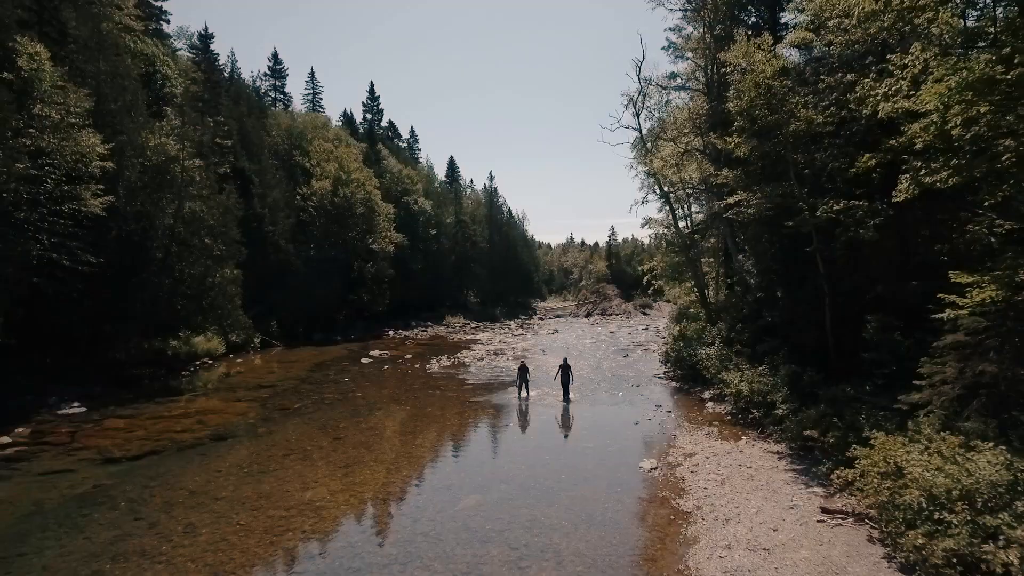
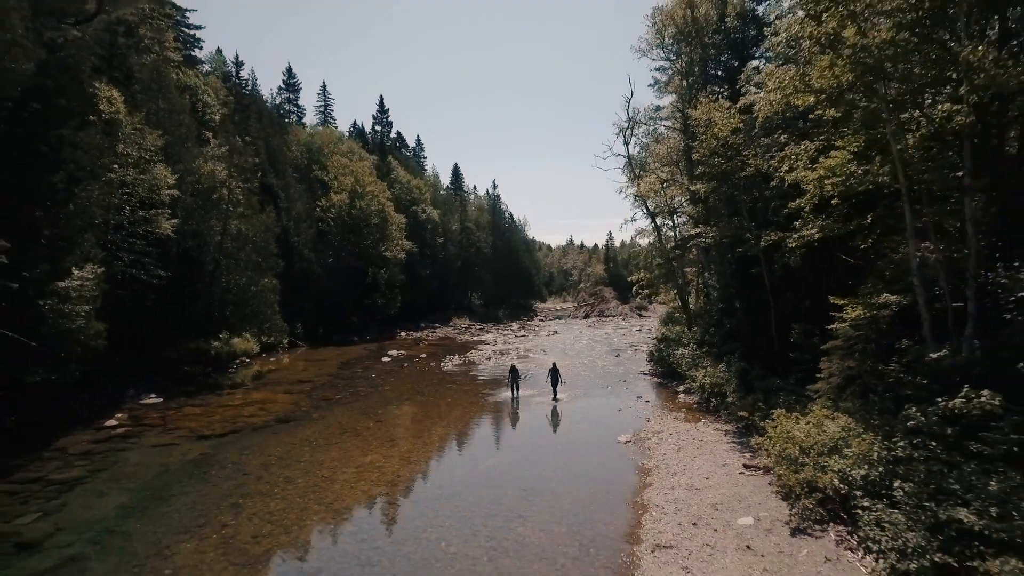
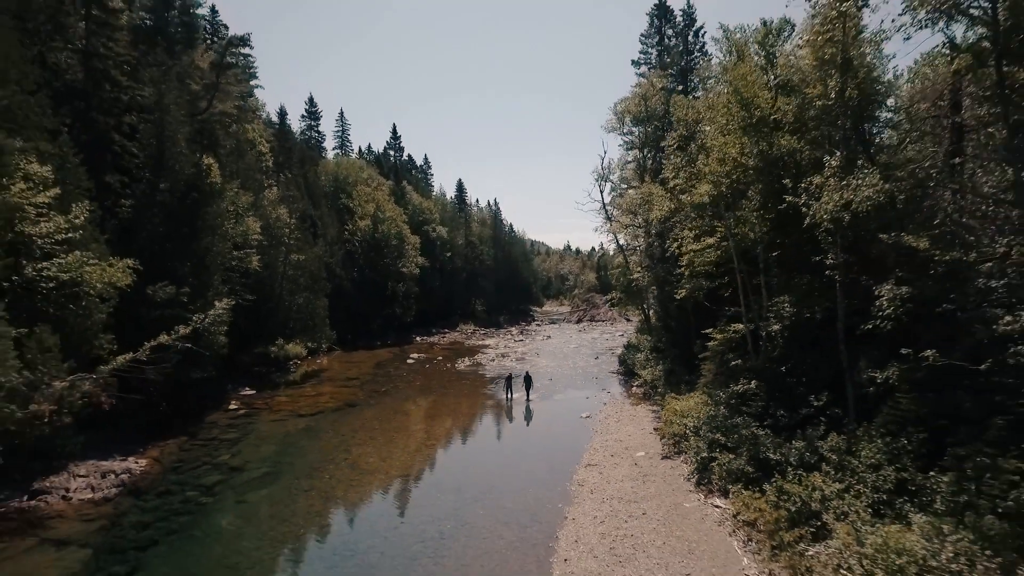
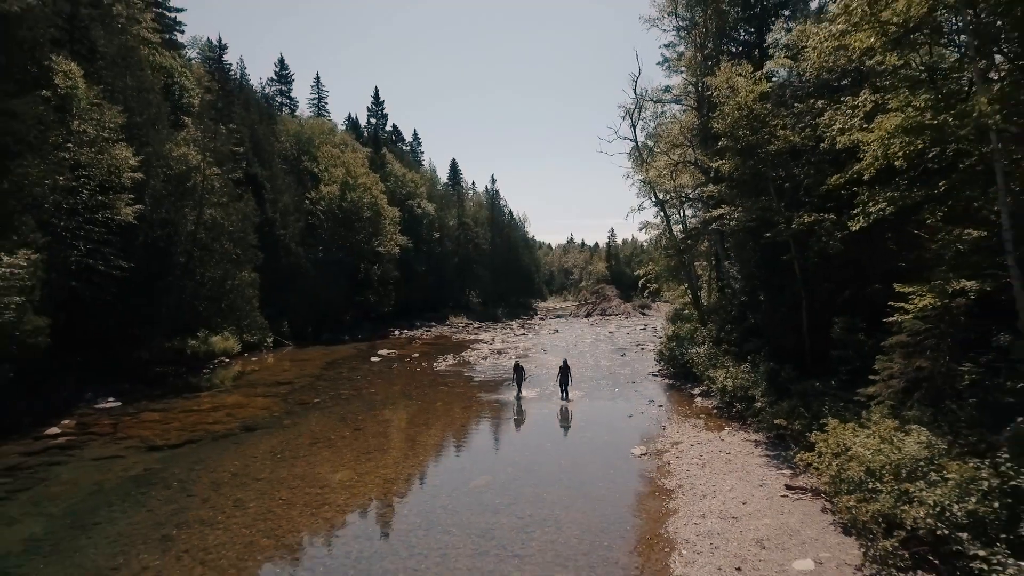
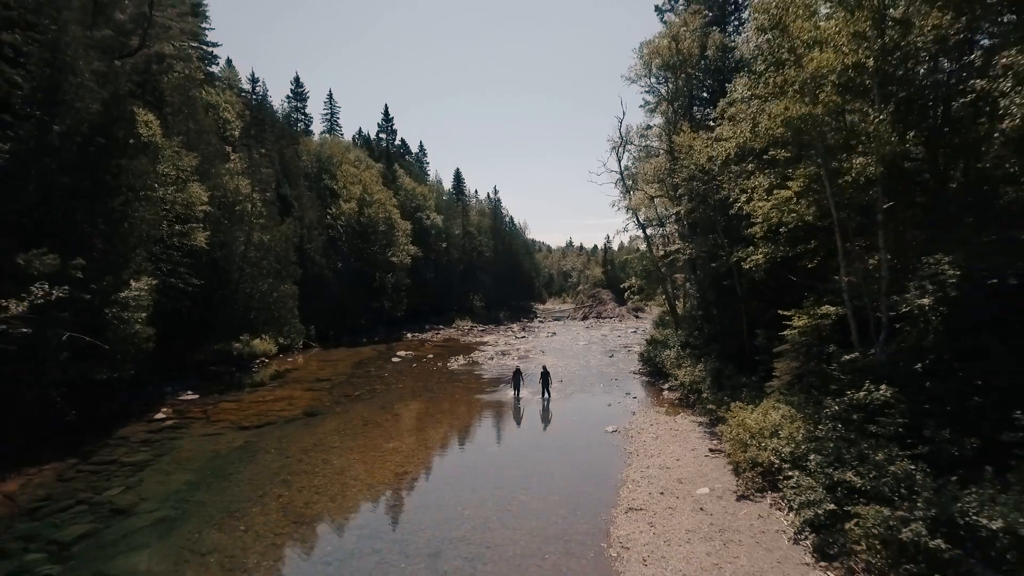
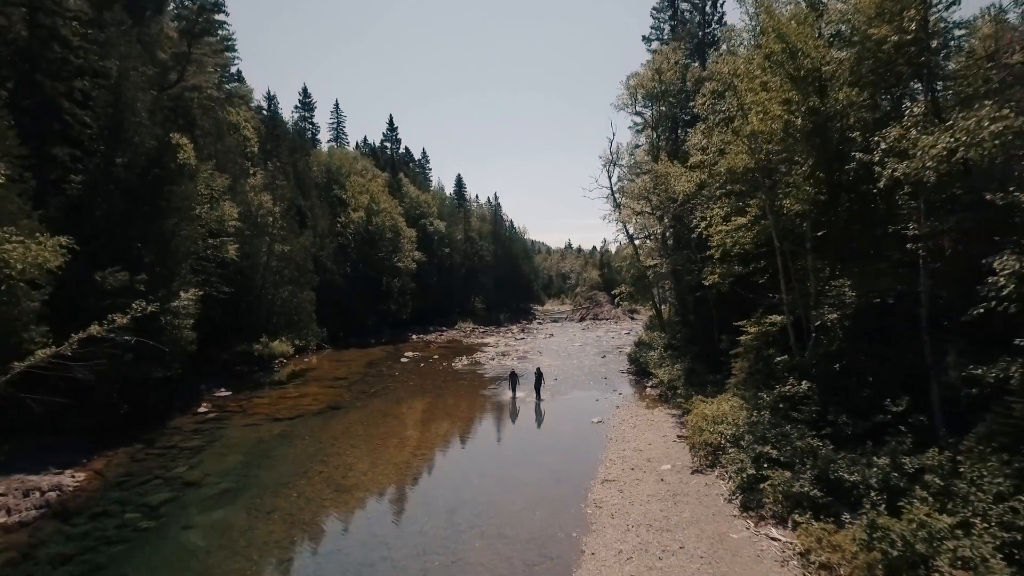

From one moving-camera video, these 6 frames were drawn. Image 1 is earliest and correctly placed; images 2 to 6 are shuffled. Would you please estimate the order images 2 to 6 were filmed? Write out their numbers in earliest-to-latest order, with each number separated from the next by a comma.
4, 2, 5, 6, 3
